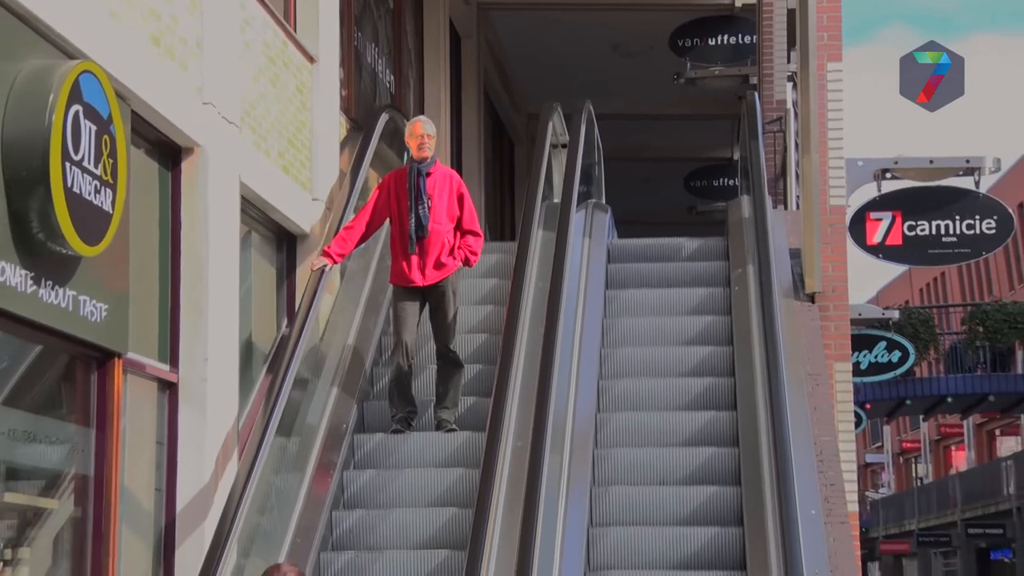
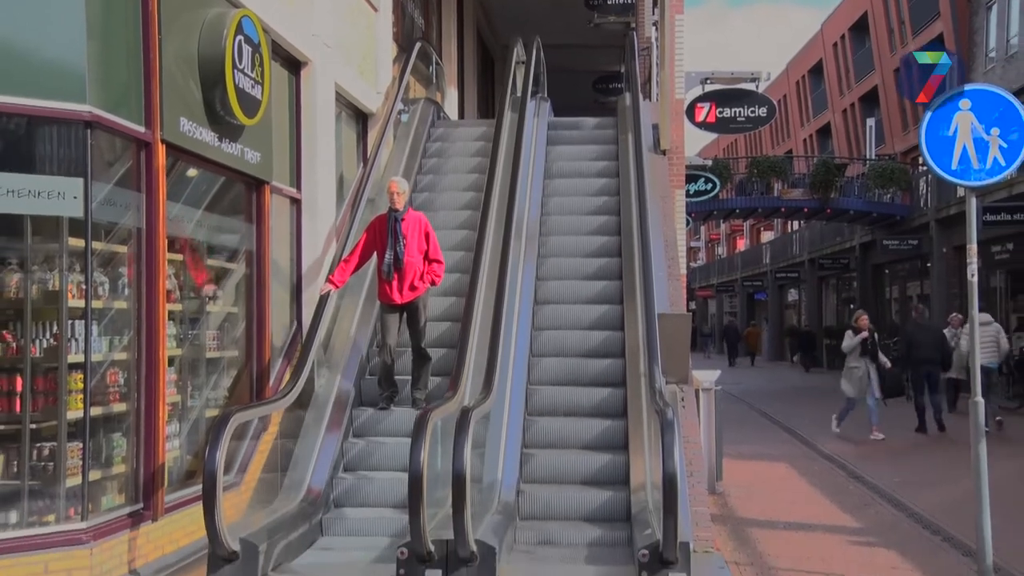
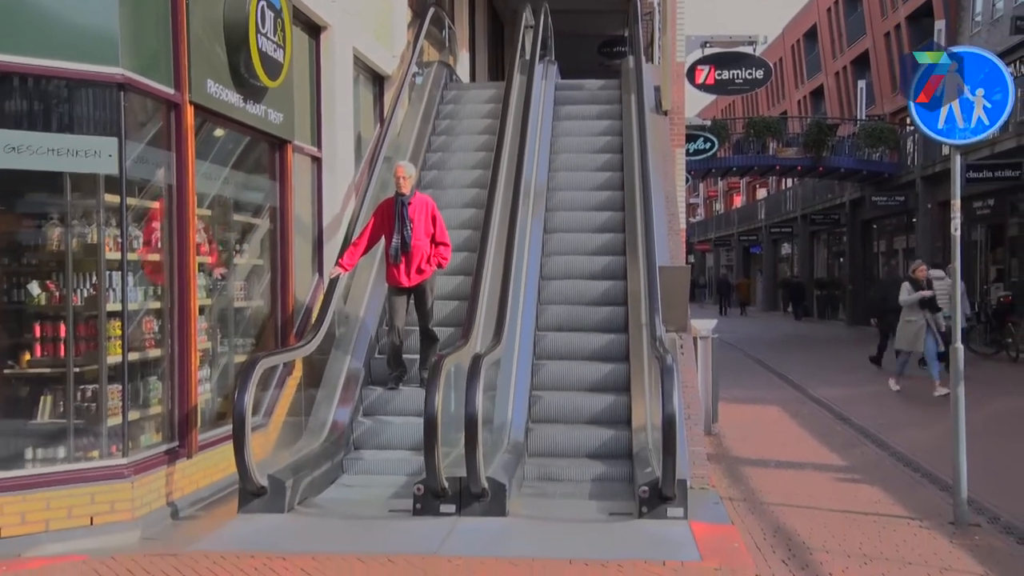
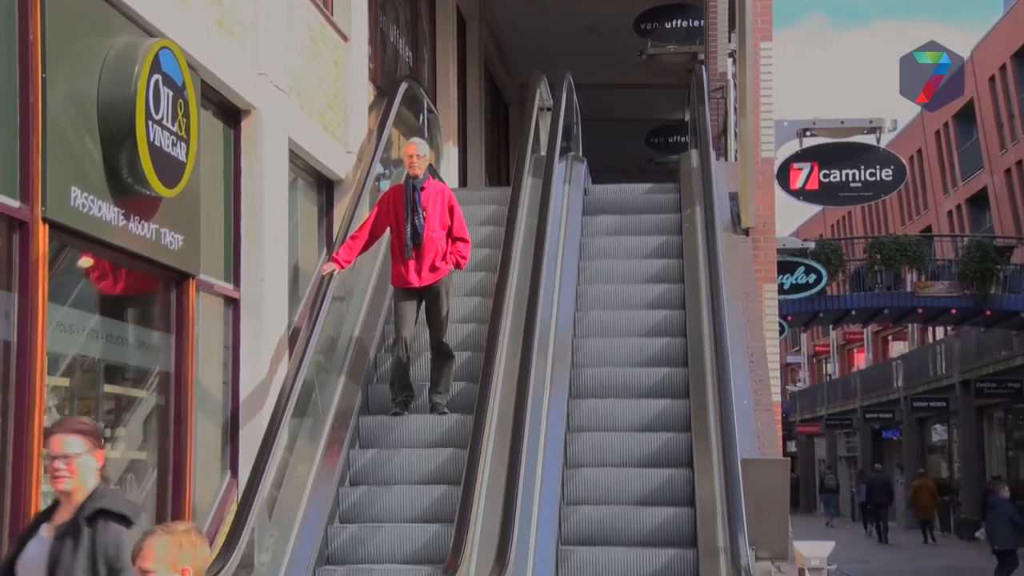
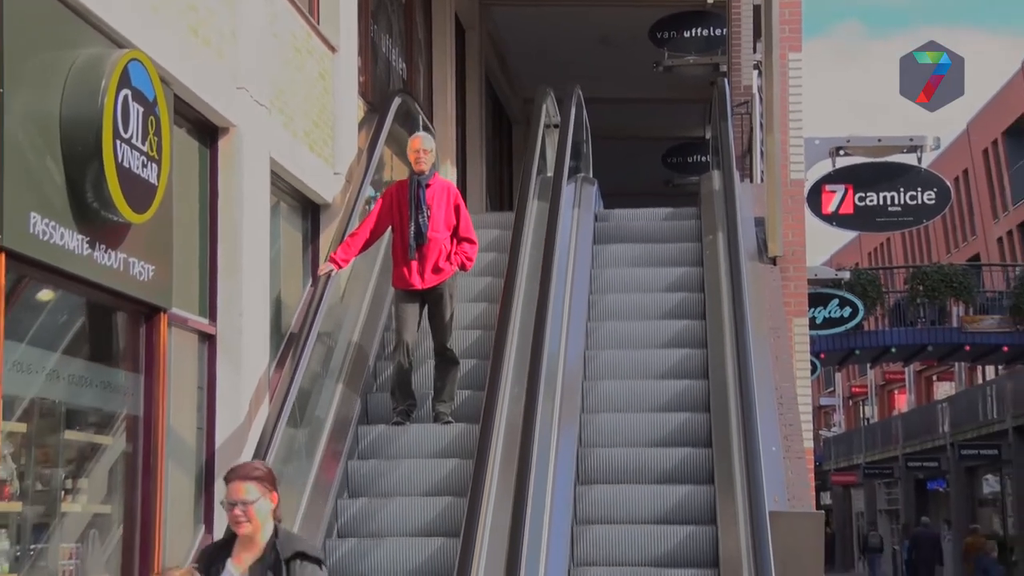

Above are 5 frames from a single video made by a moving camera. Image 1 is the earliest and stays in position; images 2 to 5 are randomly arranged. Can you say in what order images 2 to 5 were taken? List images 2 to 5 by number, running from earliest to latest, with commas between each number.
5, 4, 2, 3
